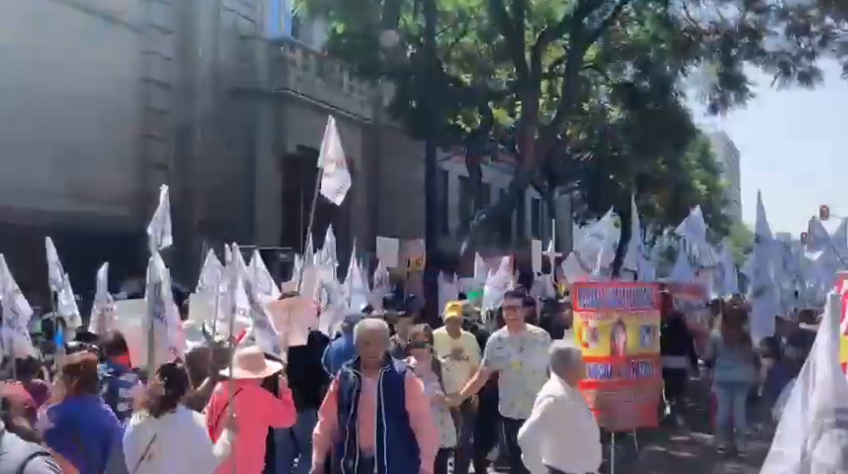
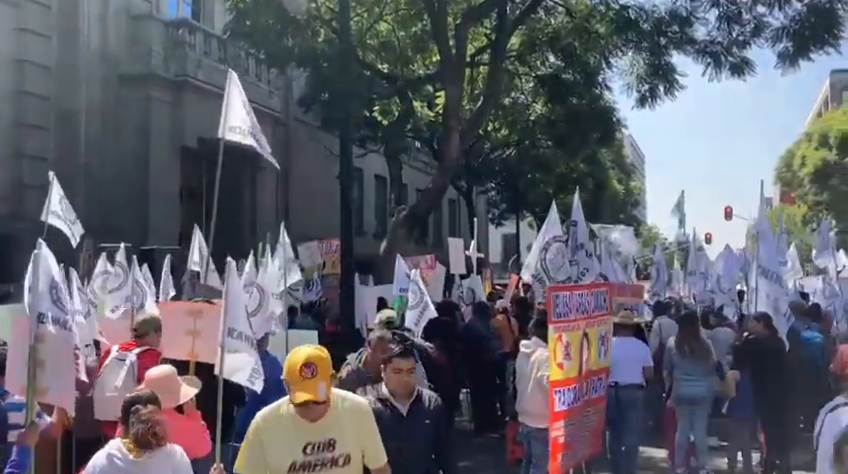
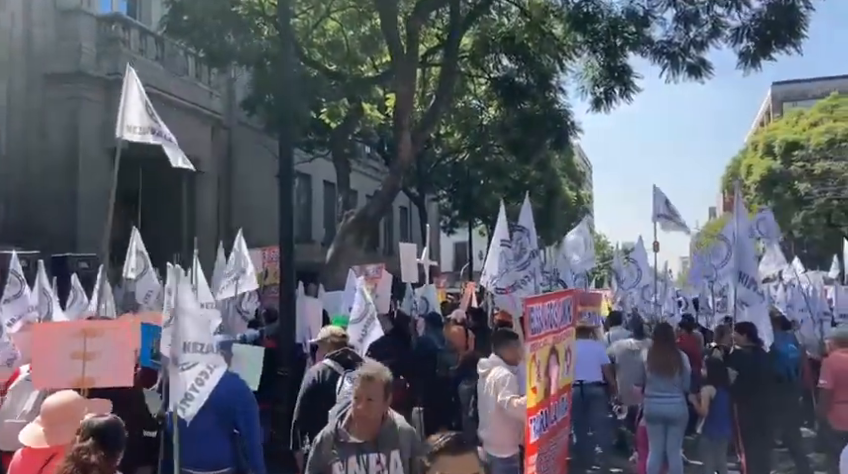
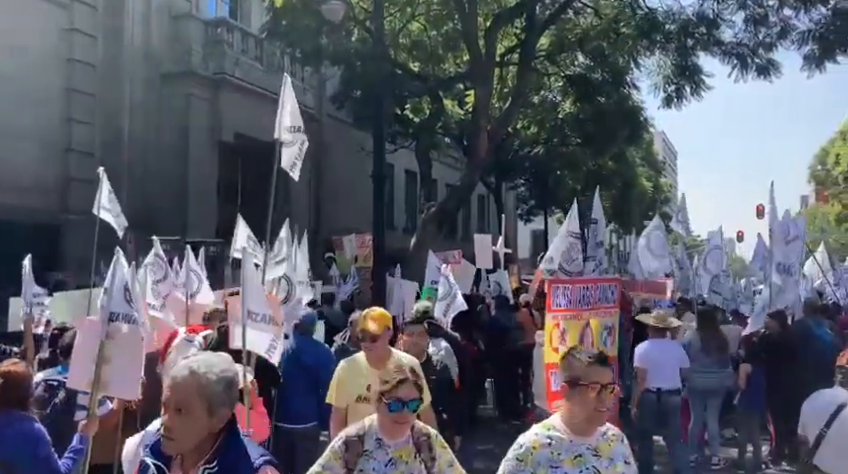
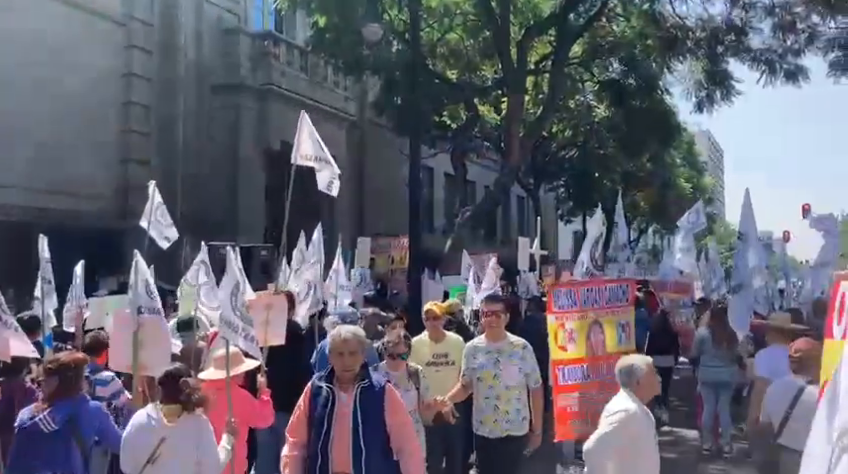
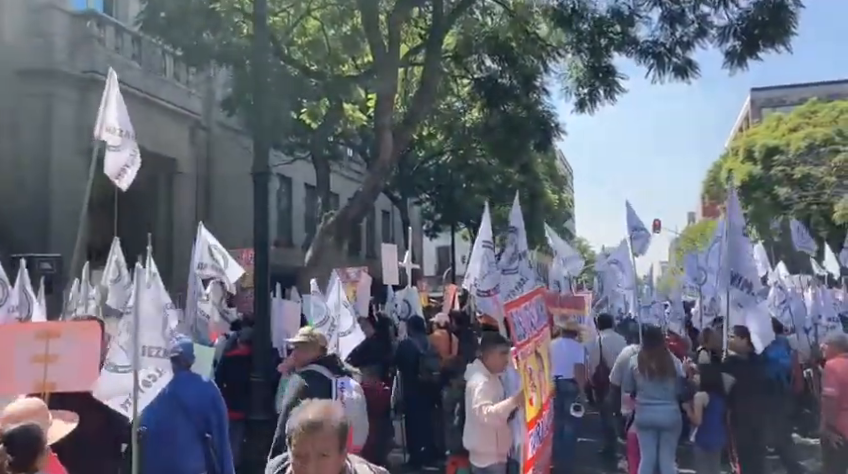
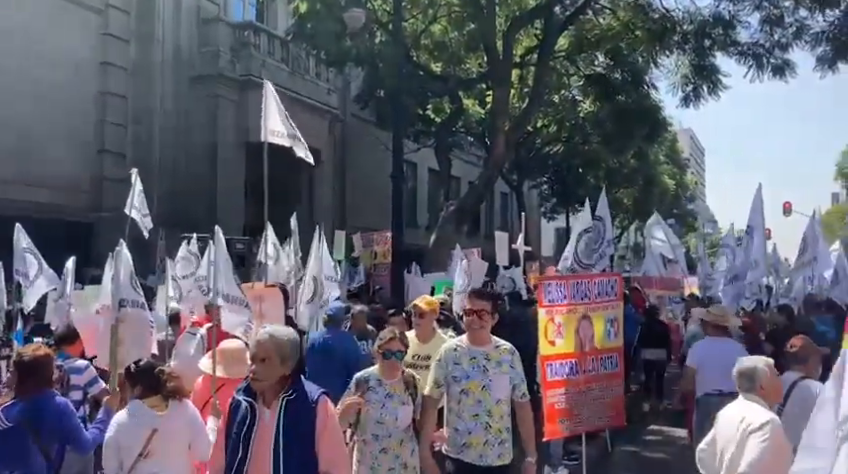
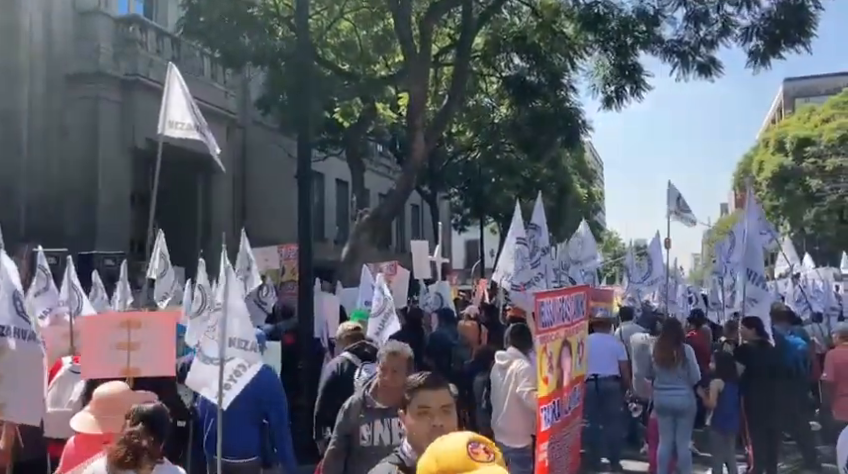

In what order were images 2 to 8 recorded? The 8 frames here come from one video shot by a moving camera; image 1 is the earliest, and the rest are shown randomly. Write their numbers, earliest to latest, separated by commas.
5, 7, 4, 2, 8, 3, 6
